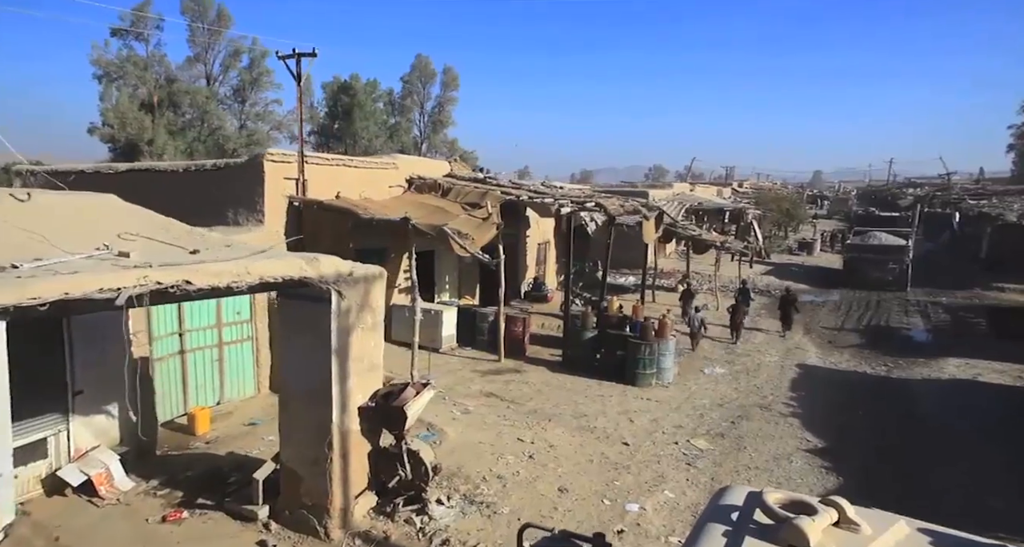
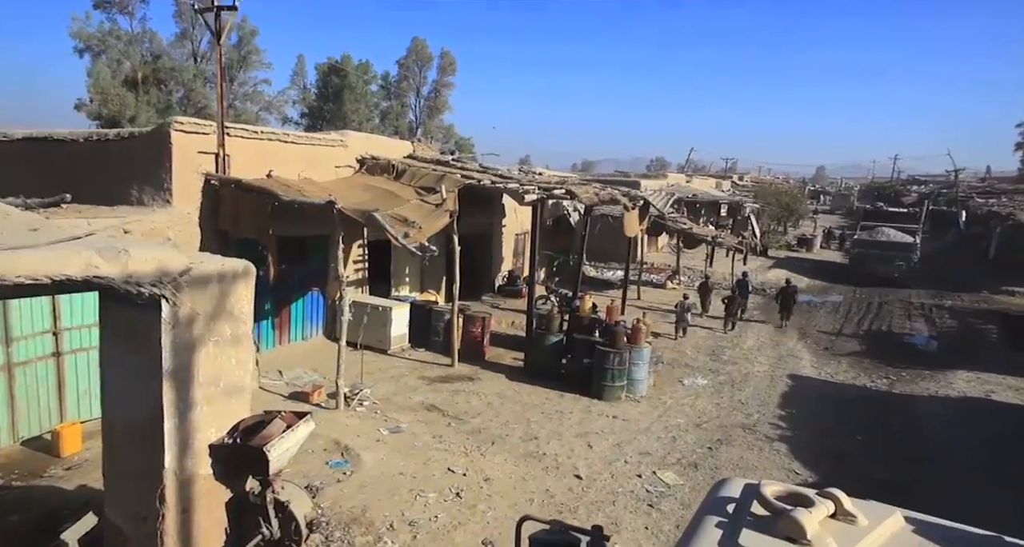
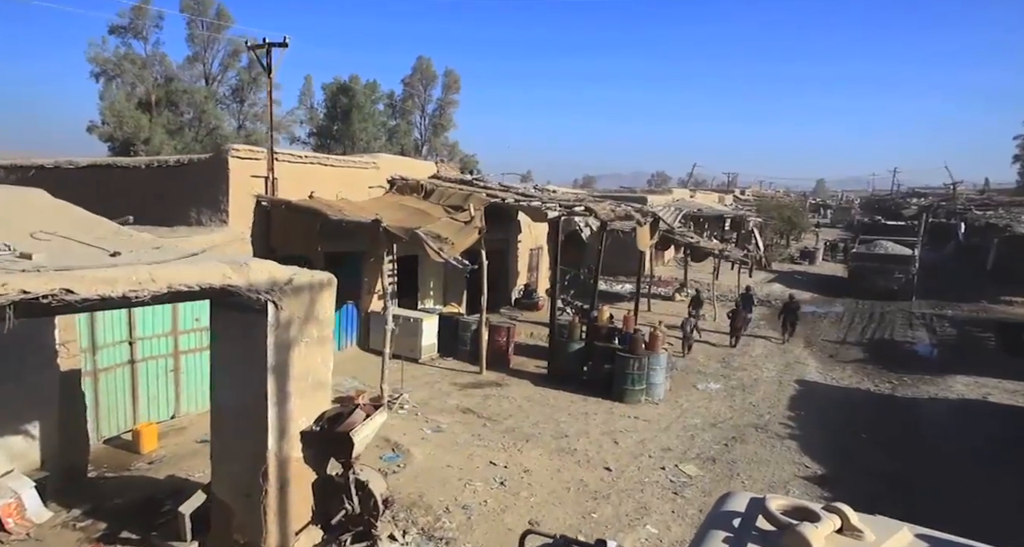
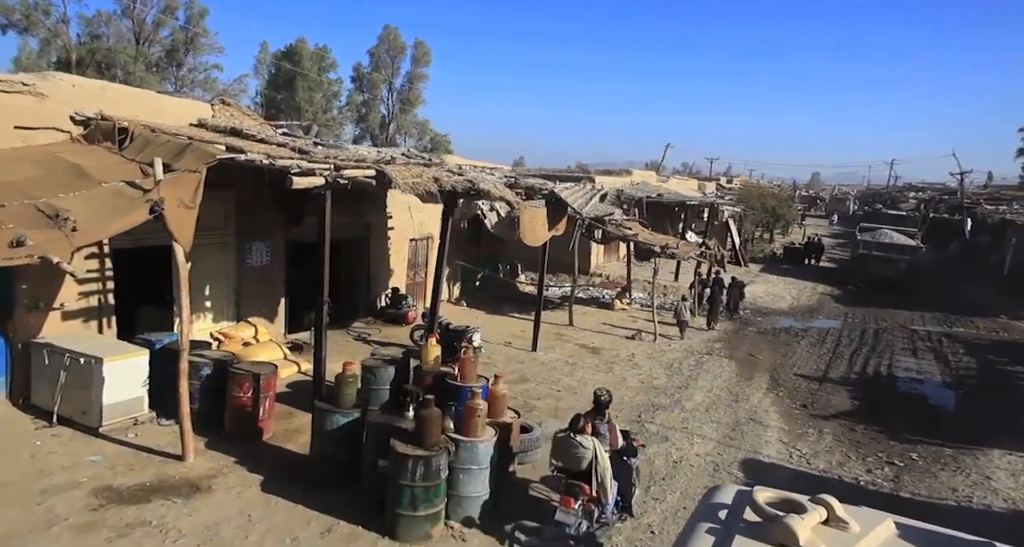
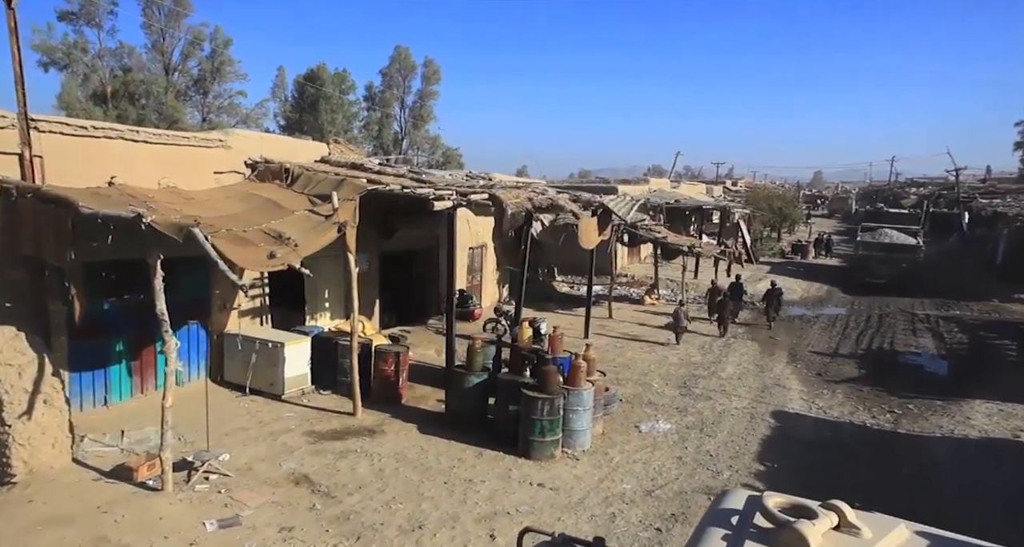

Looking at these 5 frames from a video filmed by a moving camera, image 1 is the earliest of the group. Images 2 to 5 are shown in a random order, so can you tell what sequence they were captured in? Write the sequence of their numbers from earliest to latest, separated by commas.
3, 2, 5, 4
